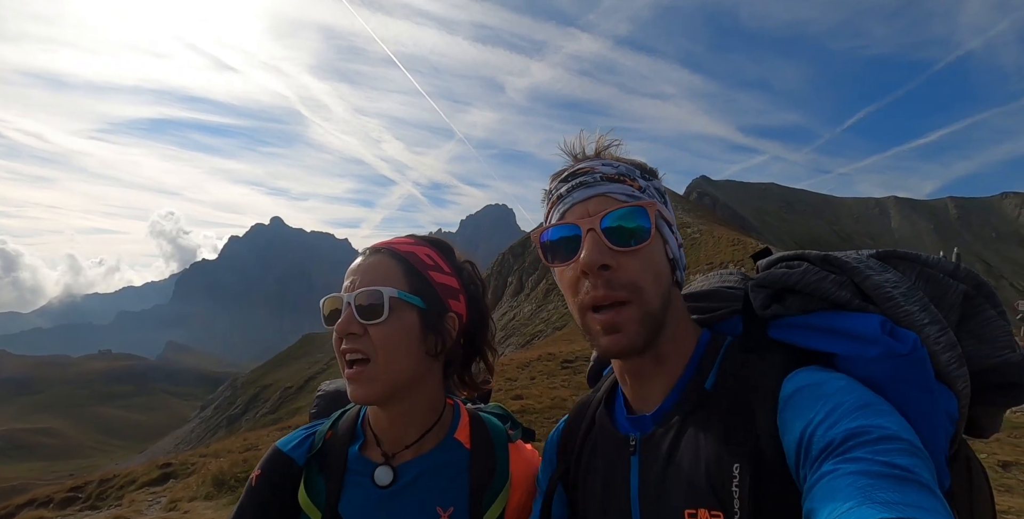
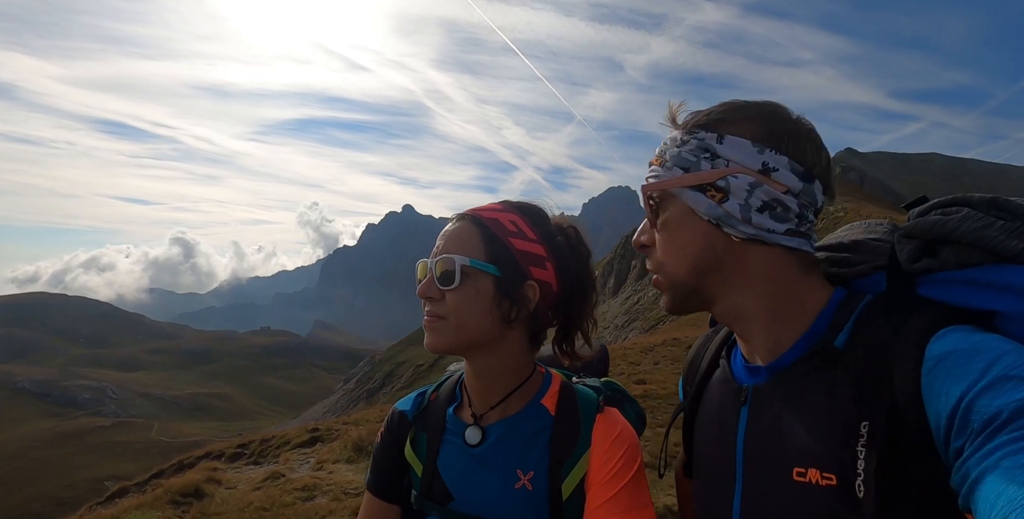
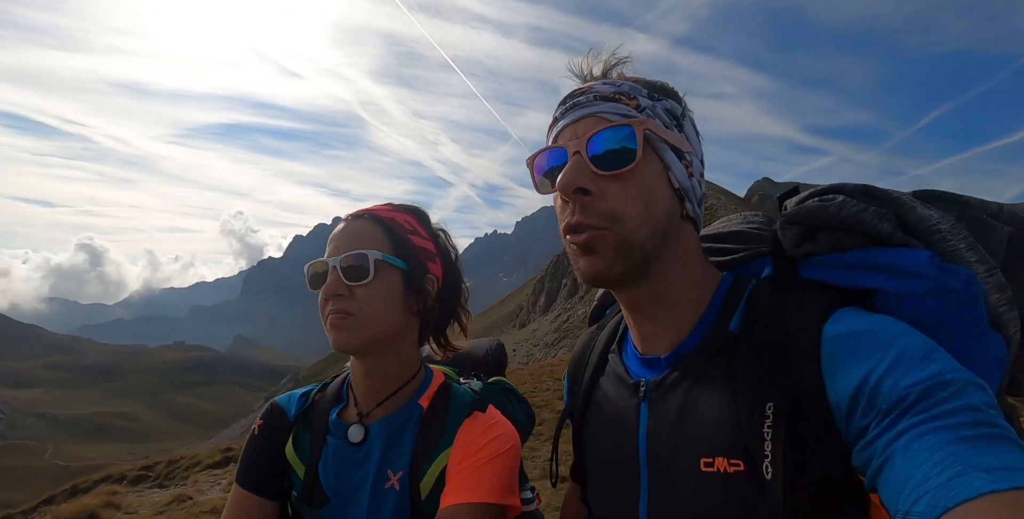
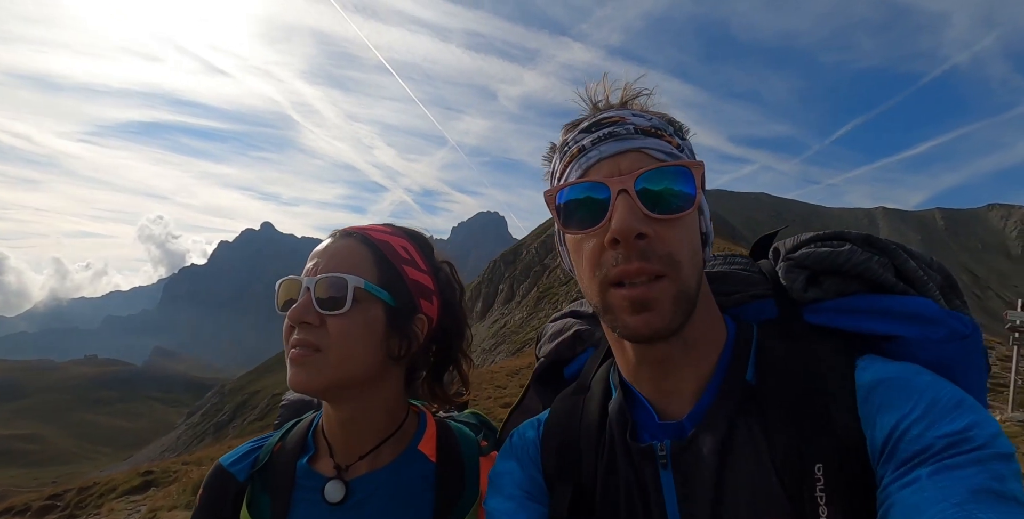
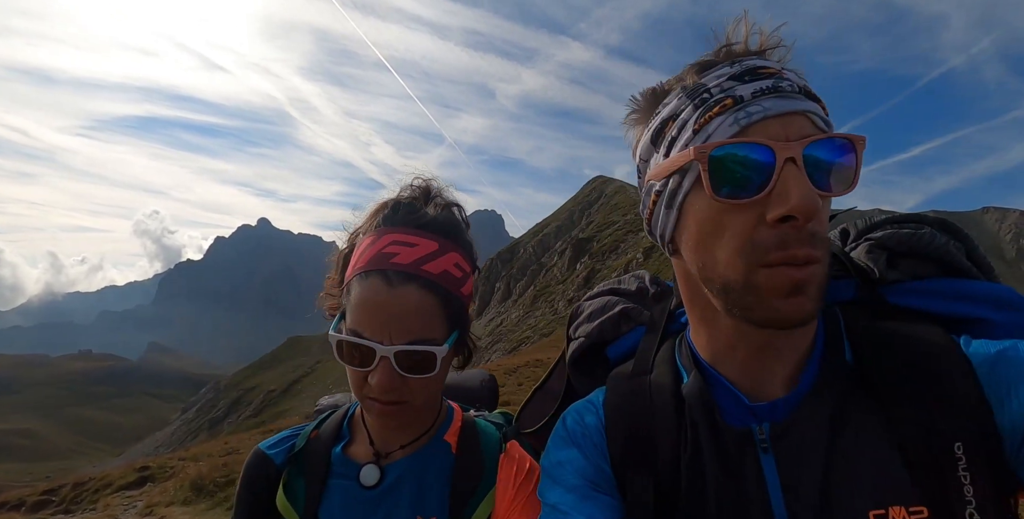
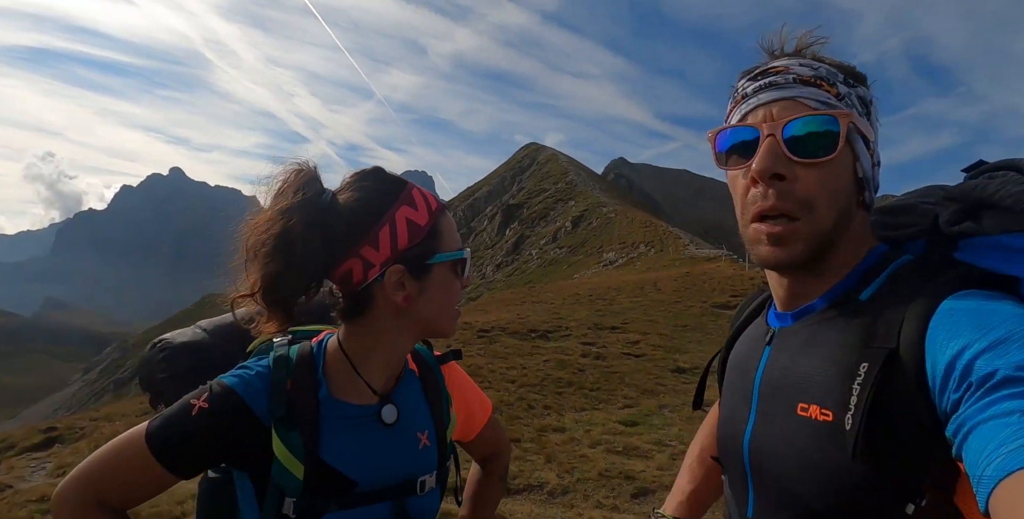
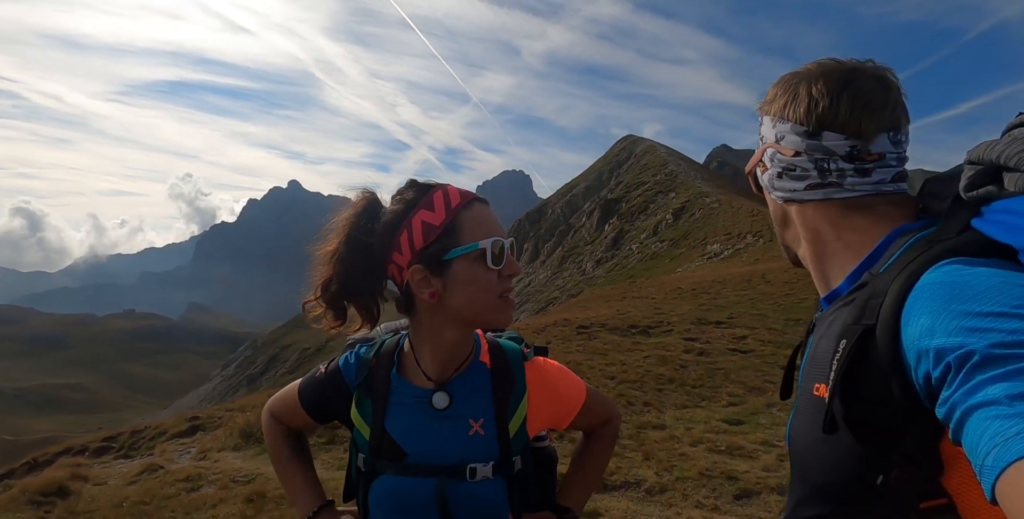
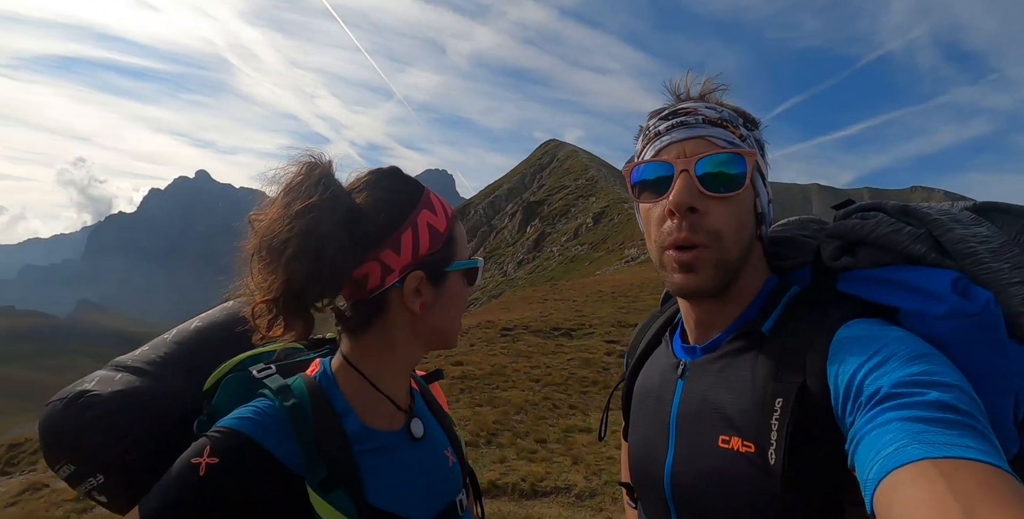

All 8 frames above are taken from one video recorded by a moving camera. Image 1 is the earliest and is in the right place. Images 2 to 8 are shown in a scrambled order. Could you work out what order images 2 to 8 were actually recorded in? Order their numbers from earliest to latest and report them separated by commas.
4, 5, 3, 2, 7, 6, 8
